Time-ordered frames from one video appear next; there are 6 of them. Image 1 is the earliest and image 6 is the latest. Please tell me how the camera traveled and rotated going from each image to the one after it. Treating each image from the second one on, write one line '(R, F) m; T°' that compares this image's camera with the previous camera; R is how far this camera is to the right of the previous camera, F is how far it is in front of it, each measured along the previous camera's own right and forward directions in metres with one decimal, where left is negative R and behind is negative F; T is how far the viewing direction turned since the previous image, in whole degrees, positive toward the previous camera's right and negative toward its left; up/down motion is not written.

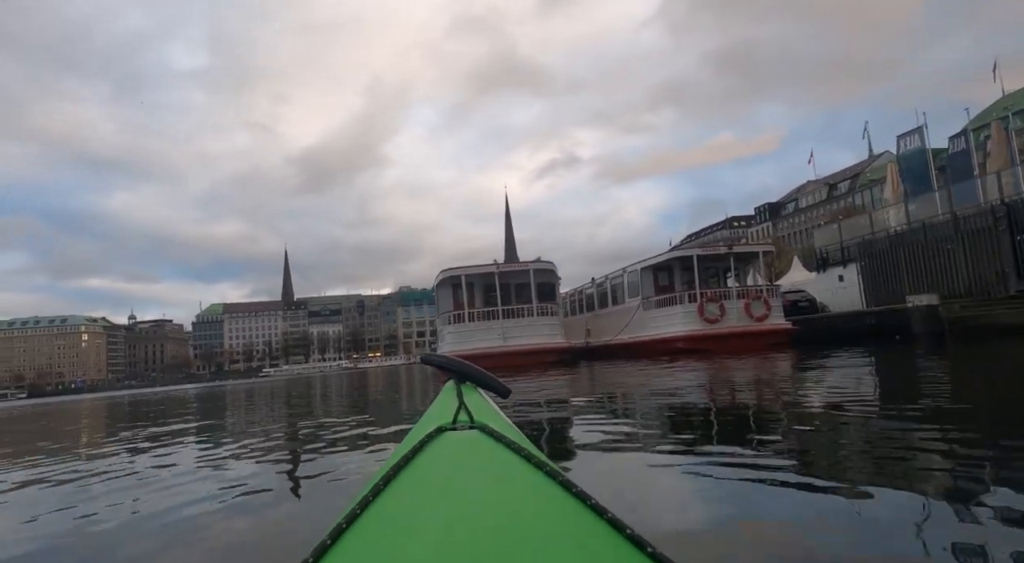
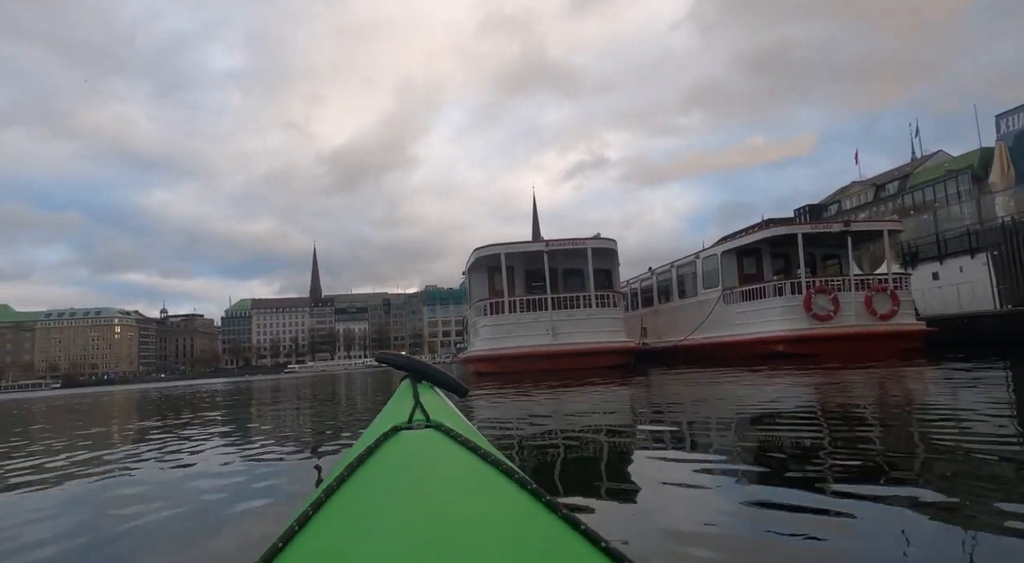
(-0.2, +0.9) m; -2°
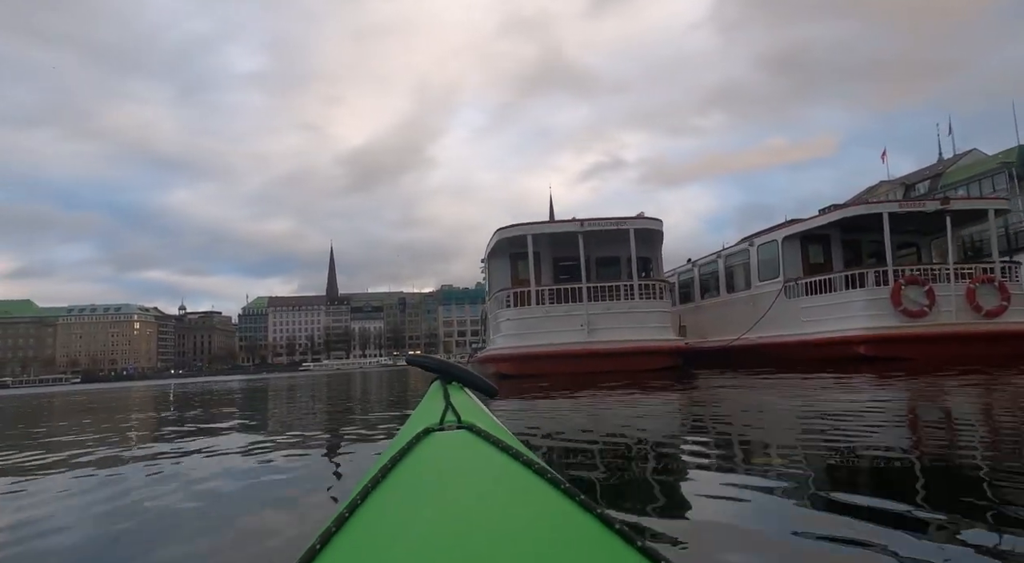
(-0.1, +0.6) m; -1°
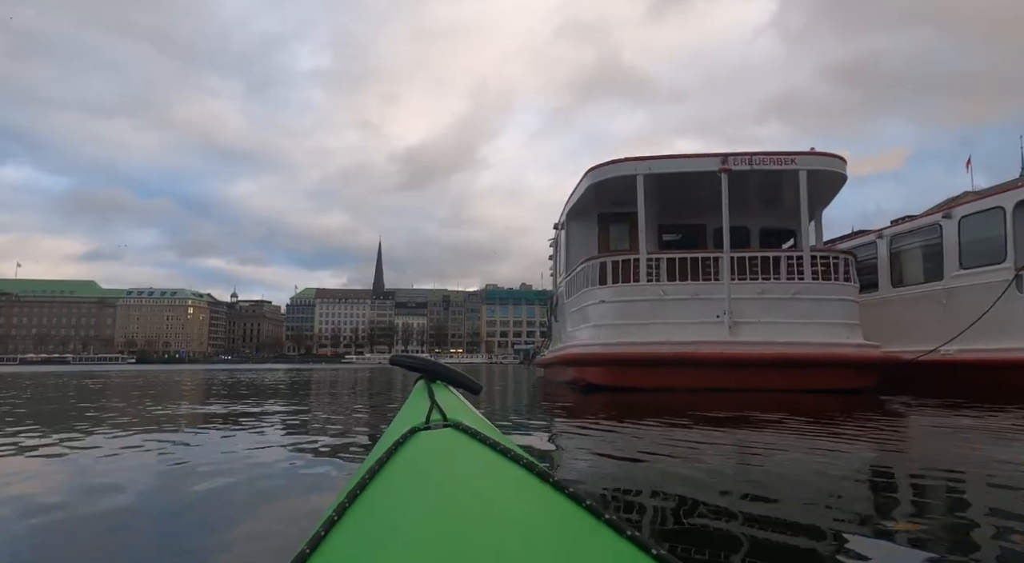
(-0.2, +1.1) m; -4°
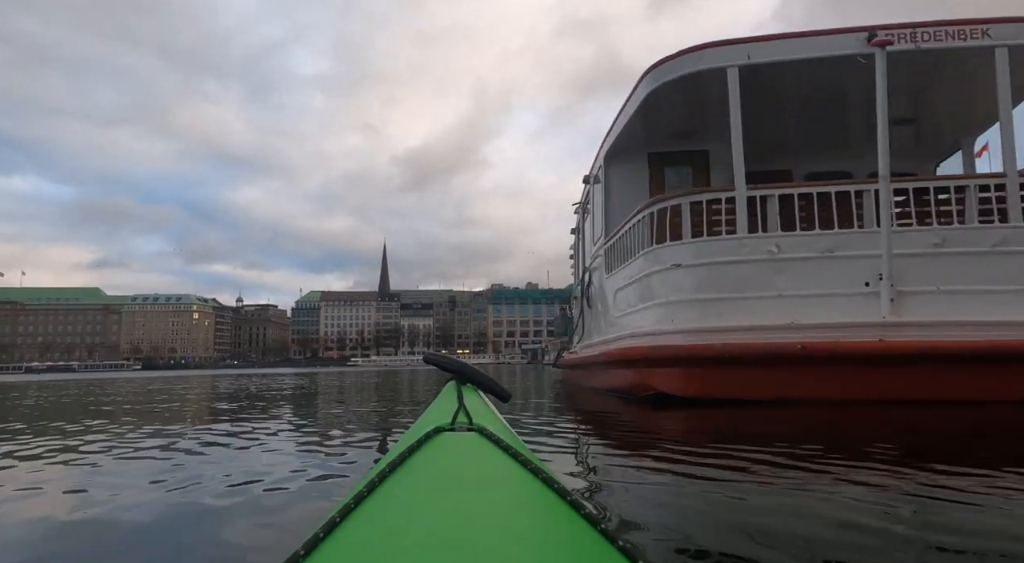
(0.0, +0.7) m; 0°
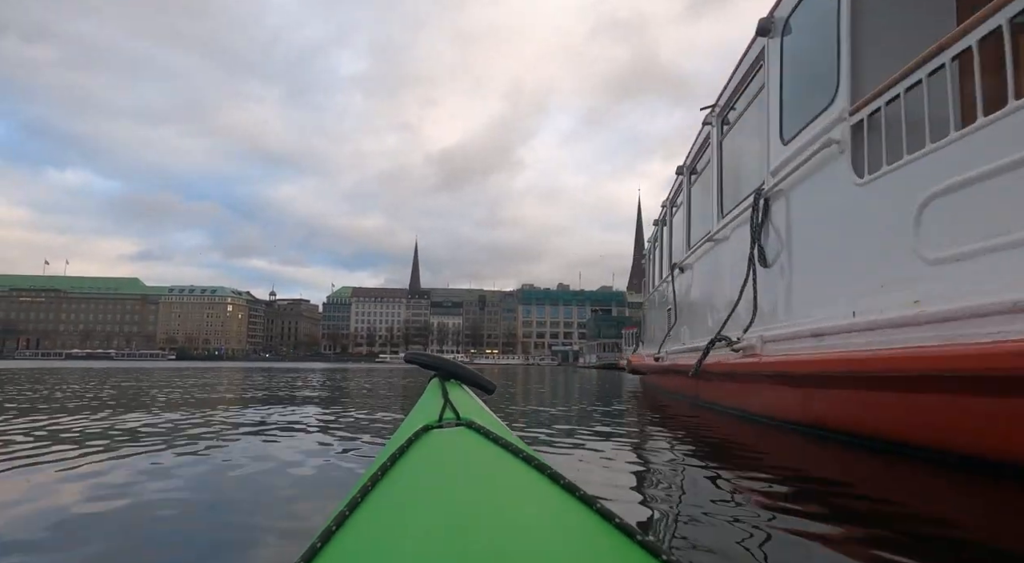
(-0.2, +1.0) m; -3°
